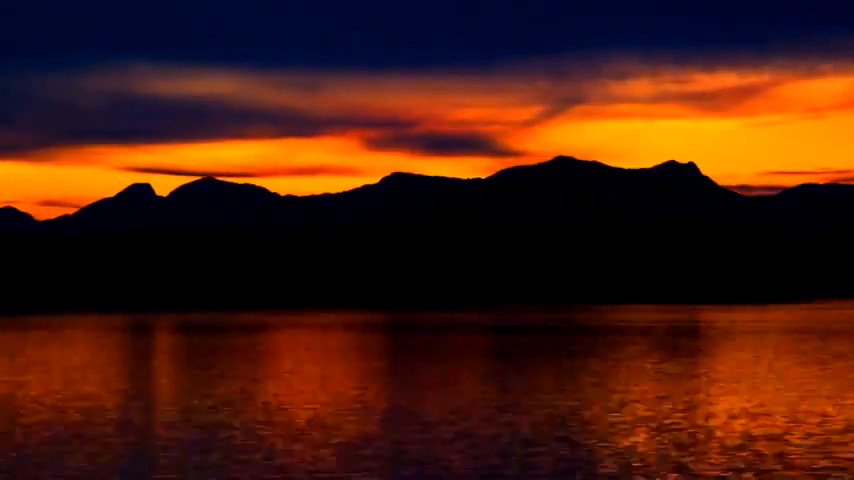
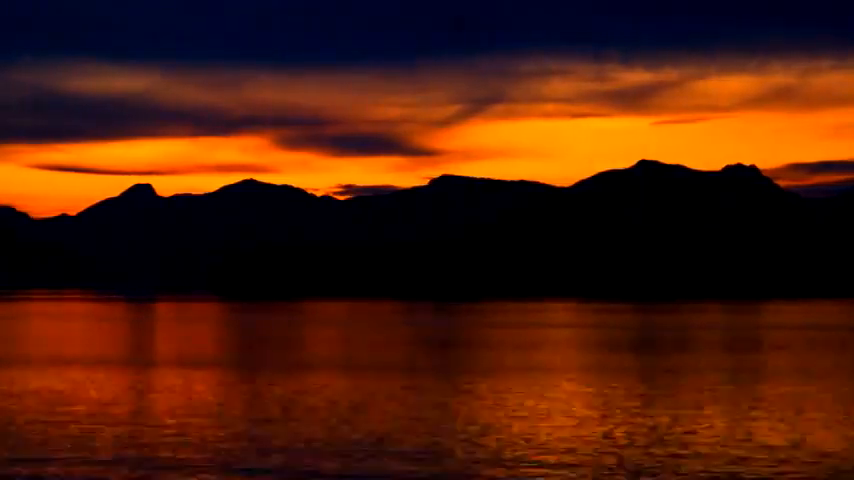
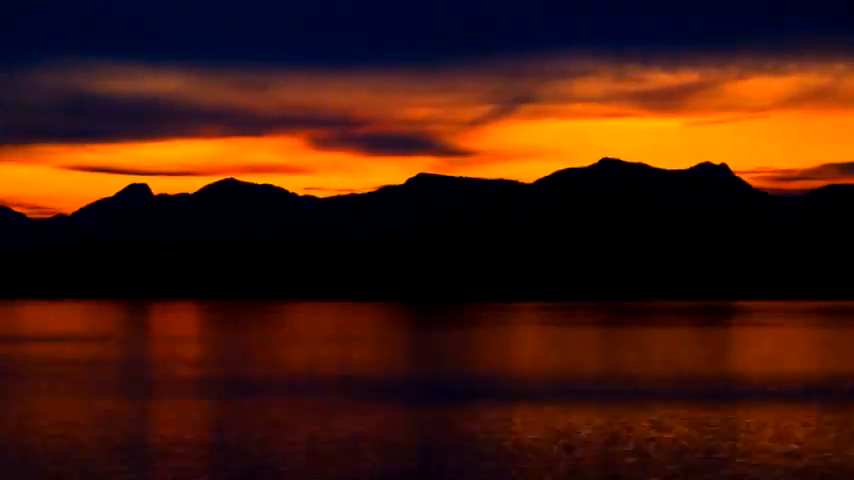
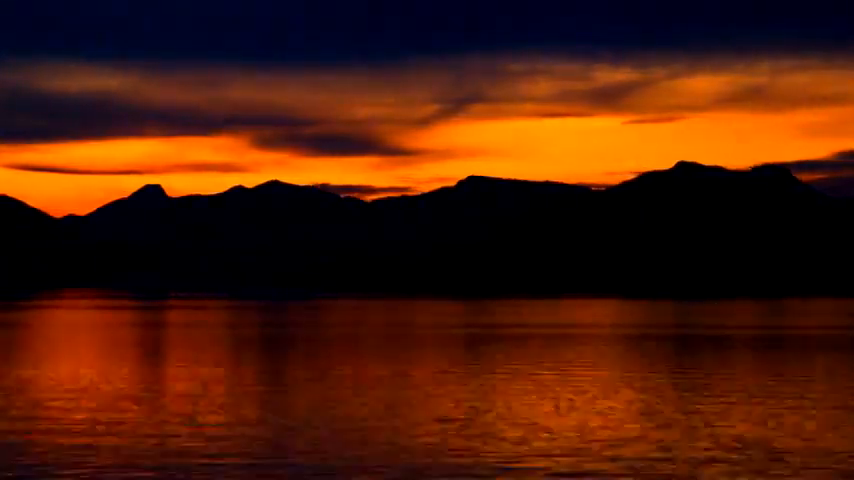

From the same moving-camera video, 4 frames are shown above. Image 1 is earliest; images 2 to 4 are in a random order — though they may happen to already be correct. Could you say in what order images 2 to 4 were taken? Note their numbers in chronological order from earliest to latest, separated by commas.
3, 2, 4
